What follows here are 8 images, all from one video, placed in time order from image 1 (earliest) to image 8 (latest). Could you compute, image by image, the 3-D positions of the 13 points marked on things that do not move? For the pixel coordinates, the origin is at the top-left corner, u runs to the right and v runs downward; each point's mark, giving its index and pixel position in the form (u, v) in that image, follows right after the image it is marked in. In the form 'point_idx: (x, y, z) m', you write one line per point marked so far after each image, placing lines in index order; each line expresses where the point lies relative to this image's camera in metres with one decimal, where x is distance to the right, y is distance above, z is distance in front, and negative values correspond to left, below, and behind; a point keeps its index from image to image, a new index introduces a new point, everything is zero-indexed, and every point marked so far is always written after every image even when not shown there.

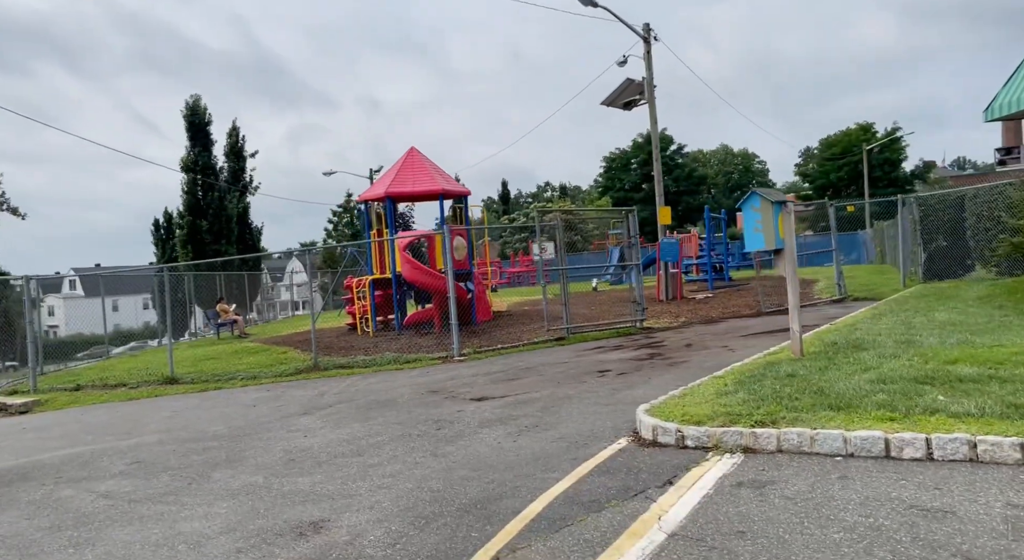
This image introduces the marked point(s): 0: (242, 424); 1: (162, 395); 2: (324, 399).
0: (-2.5, -1.4, +7.3) m
1: (-5.1, -1.7, +11.2) m
2: (-1.9, -1.3, +8.2) m
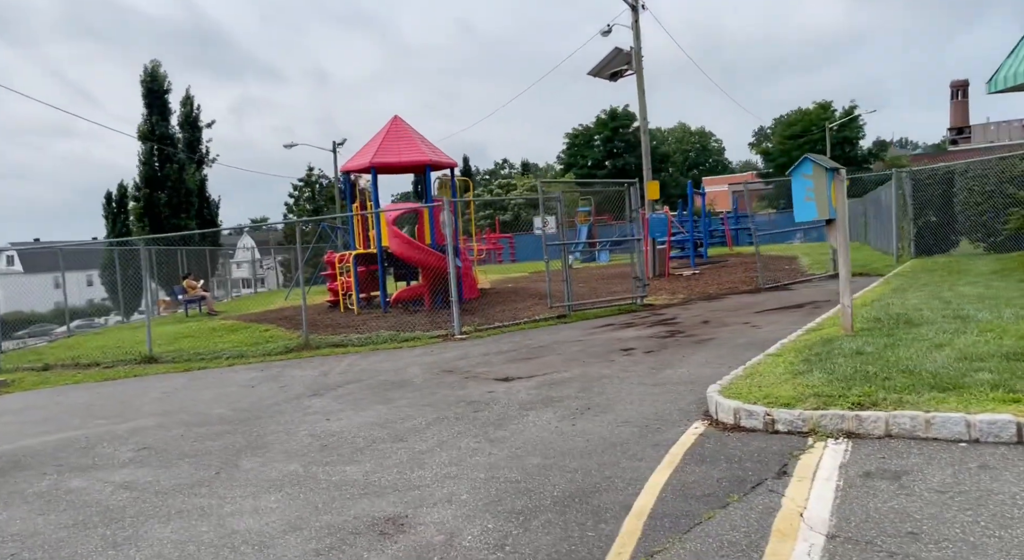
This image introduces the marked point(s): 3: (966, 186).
0: (-2.3, -1.1, +6.9) m
1: (-5.1, -1.3, +10.7) m
2: (-1.8, -1.1, +7.8) m
3: (+8.1, +1.7, +13.9) m
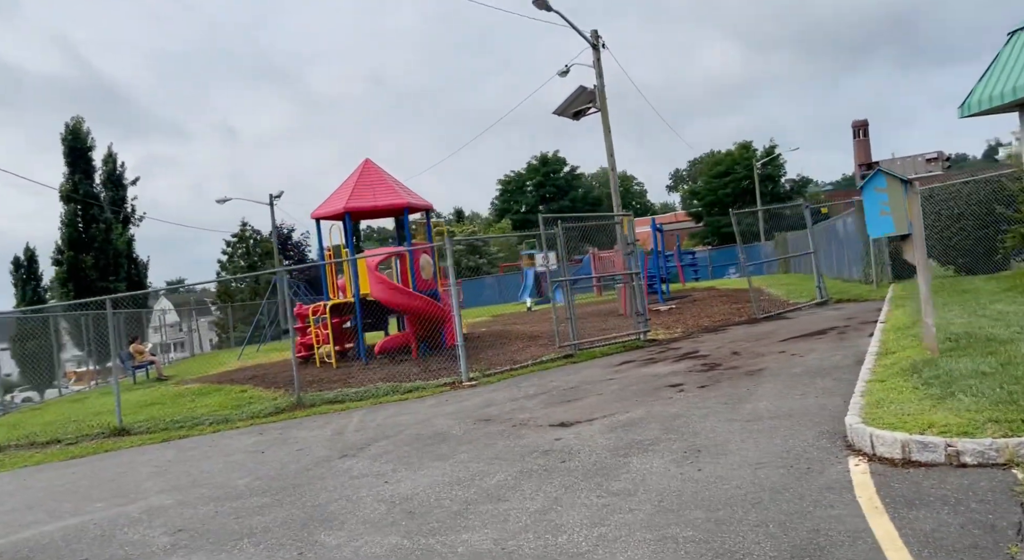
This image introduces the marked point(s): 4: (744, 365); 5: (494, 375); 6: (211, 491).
0: (-1.9, -1.6, +6.2) m
1: (-5.0, -2.1, +9.7) m
2: (-1.4, -1.5, +7.2) m
3: (+7.7, +1.3, +14.3) m
4: (+2.2, -0.8, +7.2) m
5: (-0.2, -1.2, +10.0) m
6: (-2.3, -1.6, +5.9) m
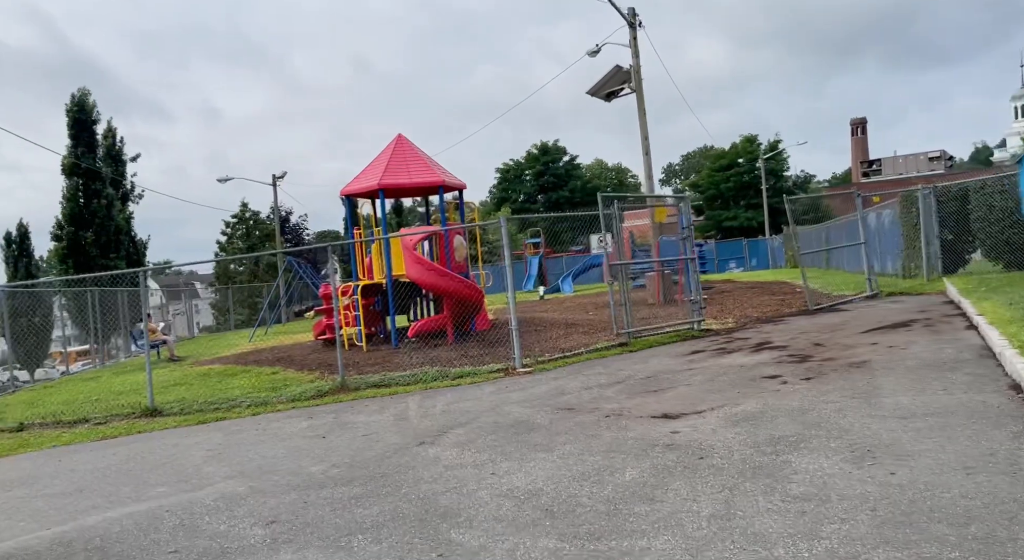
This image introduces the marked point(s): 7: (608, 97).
0: (-1.2, -1.4, +5.7) m
1: (-4.4, -1.7, +9.2) m
2: (-0.8, -1.3, +6.7) m
3: (+8.4, +1.4, +13.8) m
4: (+2.9, -0.7, +6.8) m
5: (+0.5, -1.0, +9.6) m
6: (-1.6, -1.4, +5.4) m
7: (+2.1, +4.0, +16.9) m
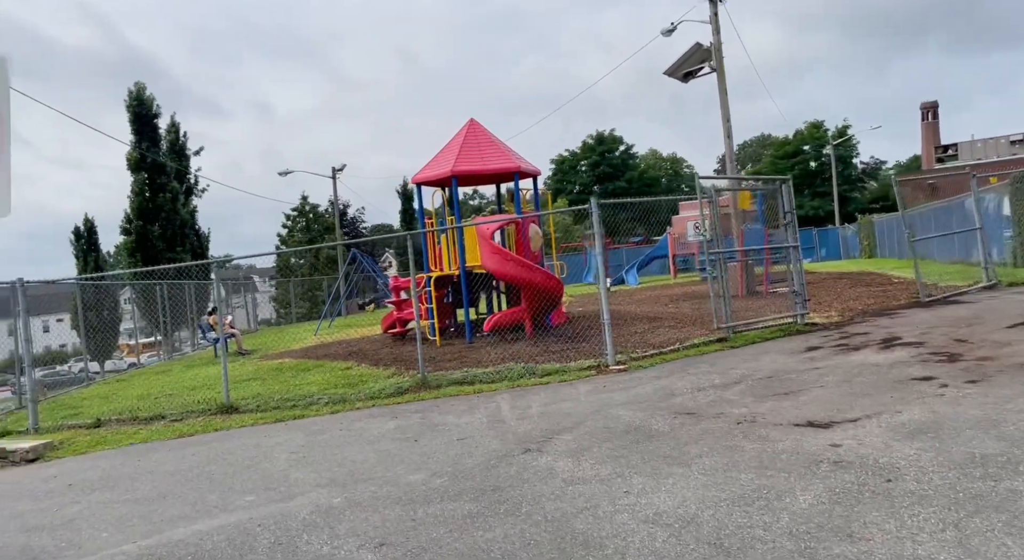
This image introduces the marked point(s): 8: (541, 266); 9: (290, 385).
0: (-0.4, -1.3, +5.2) m
1: (-3.3, -1.7, +8.9) m
2: (+0.1, -1.2, +6.1) m
3: (+9.7, +1.5, +12.6) m
4: (+3.7, -0.6, +5.9) m
5: (+1.5, -0.9, +8.9) m
6: (-0.8, -1.4, +4.9) m
7: (+3.6, +4.2, +16.0) m
8: (+0.4, +0.2, +12.1) m
9: (-3.0, -1.4, +10.6) m
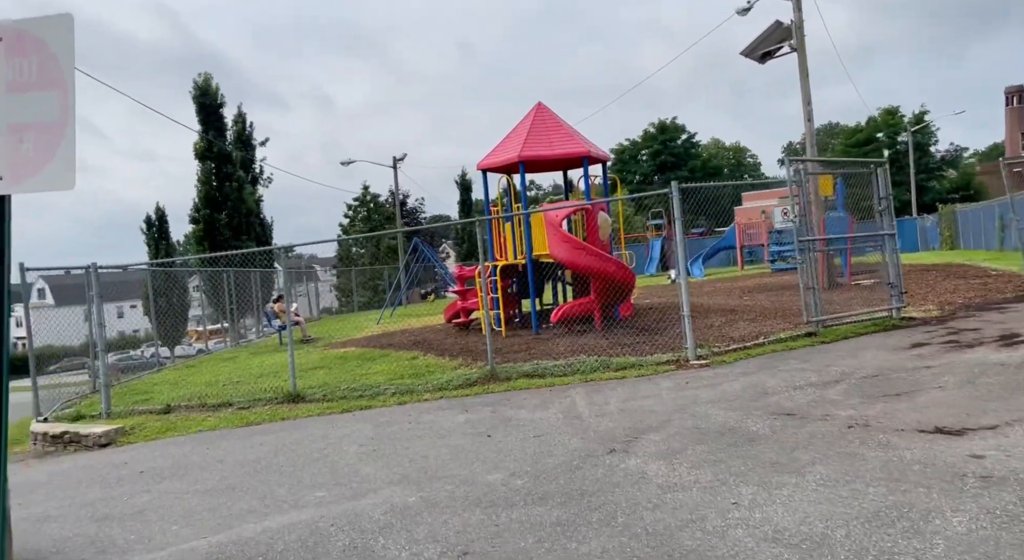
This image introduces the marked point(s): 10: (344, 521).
0: (+0.1, -1.2, +4.8) m
1: (-2.5, -1.5, +8.7) m
2: (+0.7, -1.1, +5.7) m
3: (+10.8, +1.6, +11.4) m
4: (+4.3, -0.5, +5.3) m
5: (+2.3, -0.8, +8.4) m
6: (-0.3, -1.3, +4.6) m
7: (+4.9, +4.4, +15.3) m
8: (+1.5, +0.4, +11.7) m
9: (-2.1, -1.3, +10.4) m
10: (-1.0, -1.4, +4.5) m
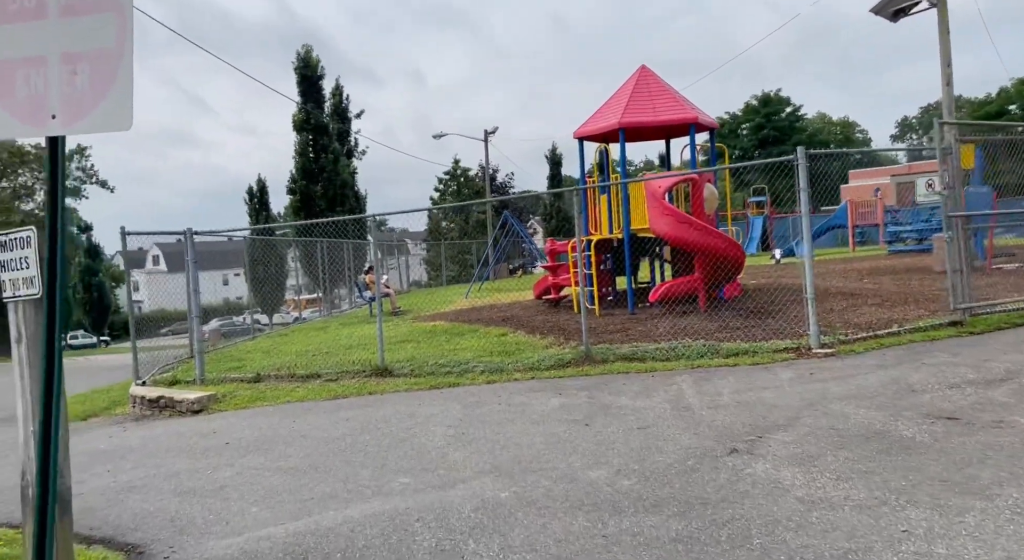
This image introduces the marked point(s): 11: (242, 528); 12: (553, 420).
0: (+0.7, -1.1, +4.2) m
1: (-1.5, -1.2, +8.4) m
2: (+1.4, -1.0, +5.0) m
3: (+12.1, +1.7, +9.5) m
4: (+4.9, -0.5, +4.2) m
5: (+3.3, -0.6, +7.5) m
6: (+0.3, -1.1, +4.0) m
7: (+6.8, +4.7, +13.9) m
8: (+2.9, +0.7, +10.8) m
9: (-0.9, -0.9, +10.0) m
10: (-0.4, -1.2, +4.1) m
11: (-1.5, -1.4, +4.4) m
12: (+0.3, -1.1, +6.0) m
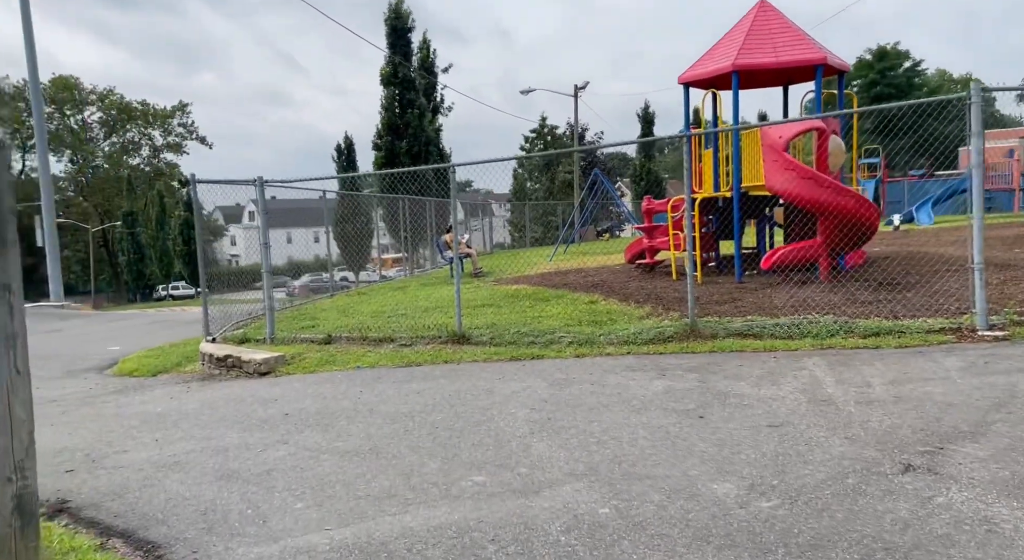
0: (+1.1, -0.9, +3.1) m
1: (-0.6, -0.7, +7.5) m
2: (+1.9, -0.8, +3.9) m
3: (+13.1, +1.8, +7.0) m
4: (+5.3, -0.4, +2.6) m
5: (+4.1, -0.3, +6.1) m
6: (+0.7, -0.9, +3.0) m
7: (+8.4, +5.1, +11.8) m
8: (+4.0, +1.1, +9.4) m
9: (+0.2, -0.4, +9.0) m
10: (0.0, -1.0, +3.1) m
11: (-1.1, -1.2, +3.6) m
12: (+0.9, -0.8, +4.9) m
